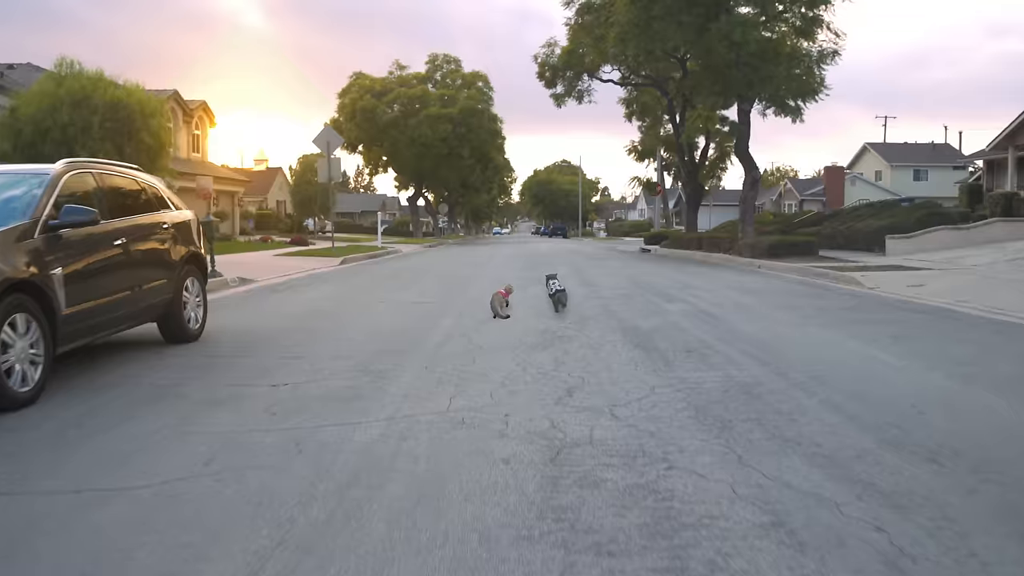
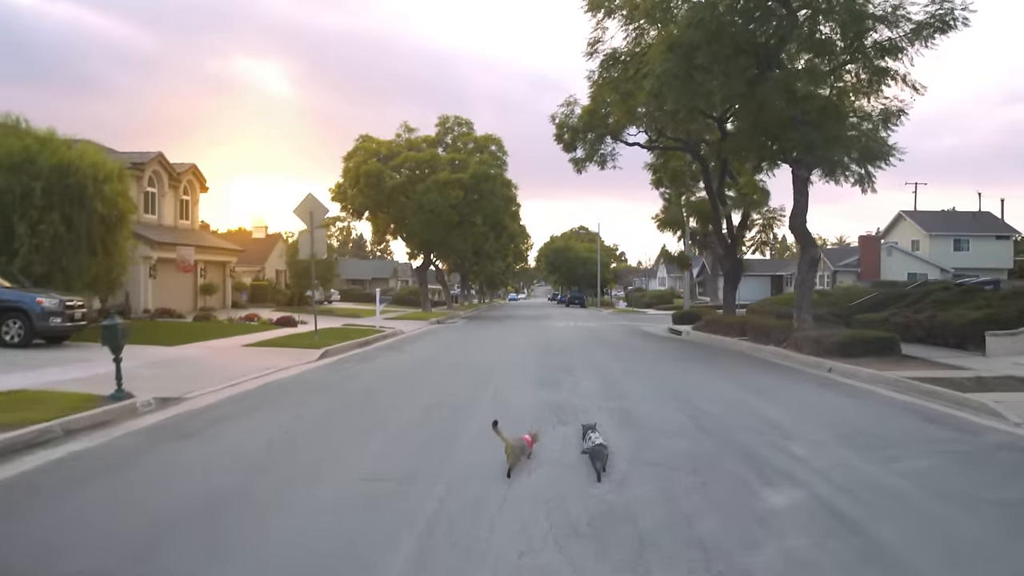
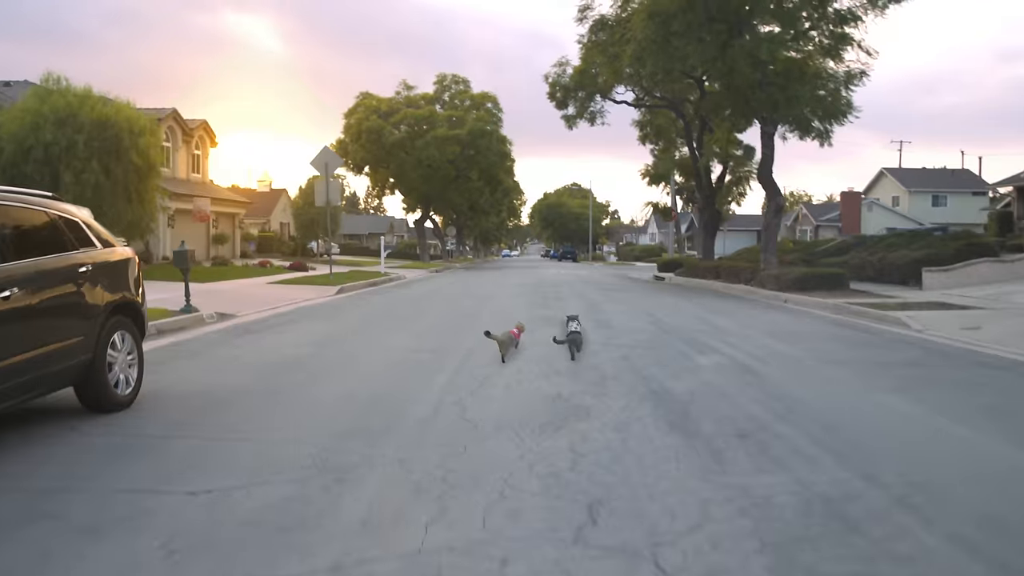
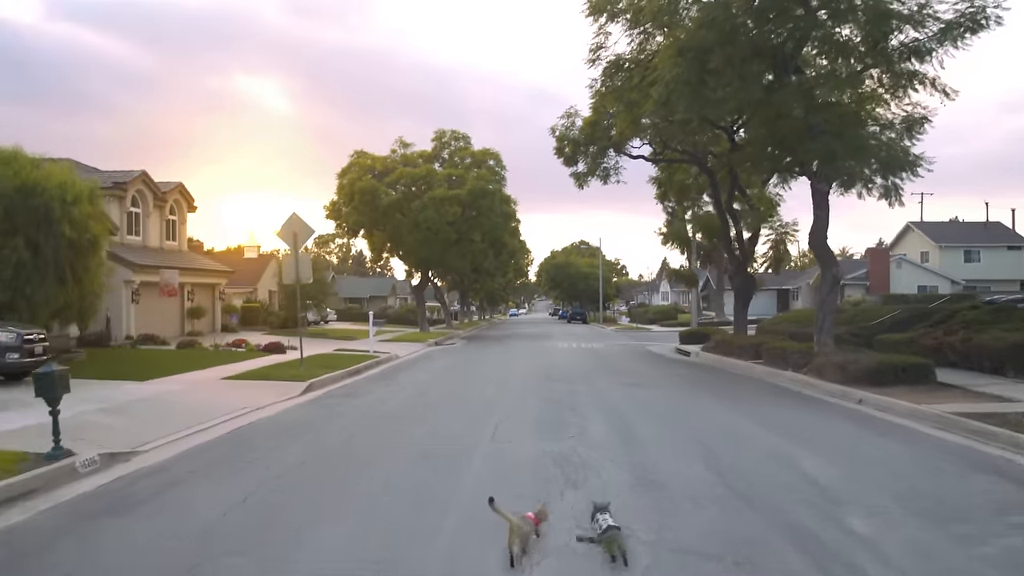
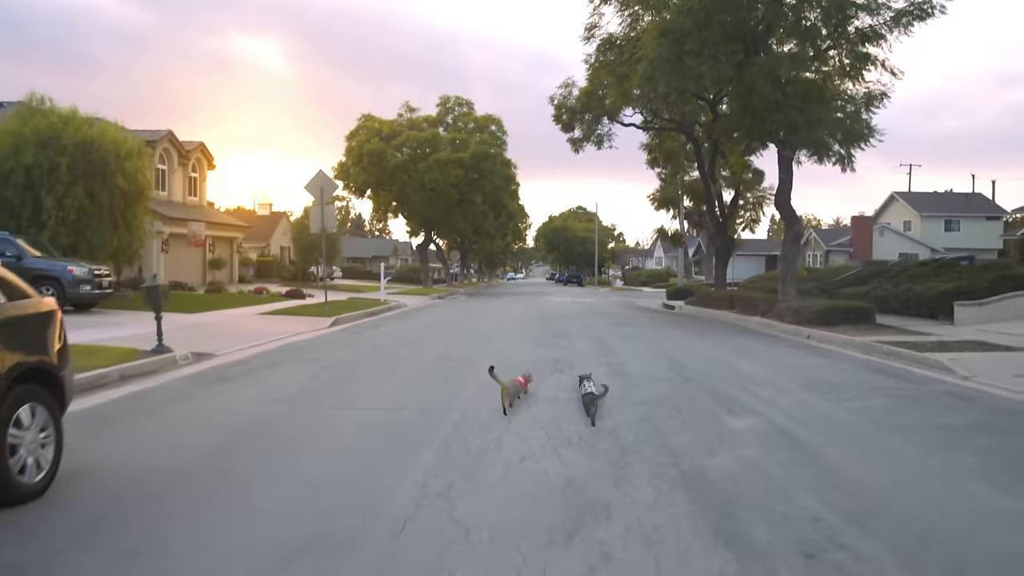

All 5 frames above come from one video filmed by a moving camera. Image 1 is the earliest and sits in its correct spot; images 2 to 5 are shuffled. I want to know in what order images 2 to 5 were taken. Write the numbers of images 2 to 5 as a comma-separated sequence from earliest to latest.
3, 5, 2, 4
